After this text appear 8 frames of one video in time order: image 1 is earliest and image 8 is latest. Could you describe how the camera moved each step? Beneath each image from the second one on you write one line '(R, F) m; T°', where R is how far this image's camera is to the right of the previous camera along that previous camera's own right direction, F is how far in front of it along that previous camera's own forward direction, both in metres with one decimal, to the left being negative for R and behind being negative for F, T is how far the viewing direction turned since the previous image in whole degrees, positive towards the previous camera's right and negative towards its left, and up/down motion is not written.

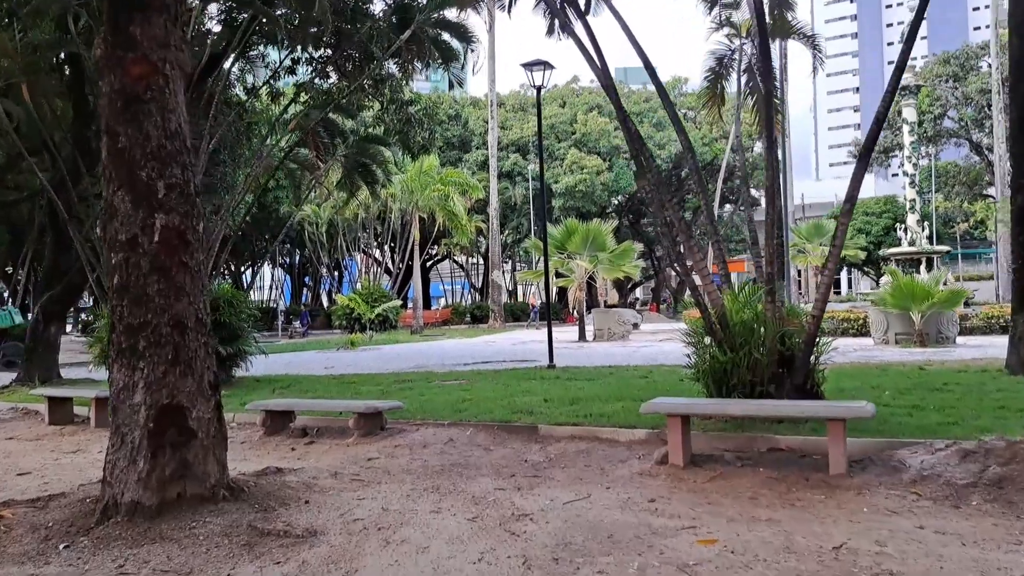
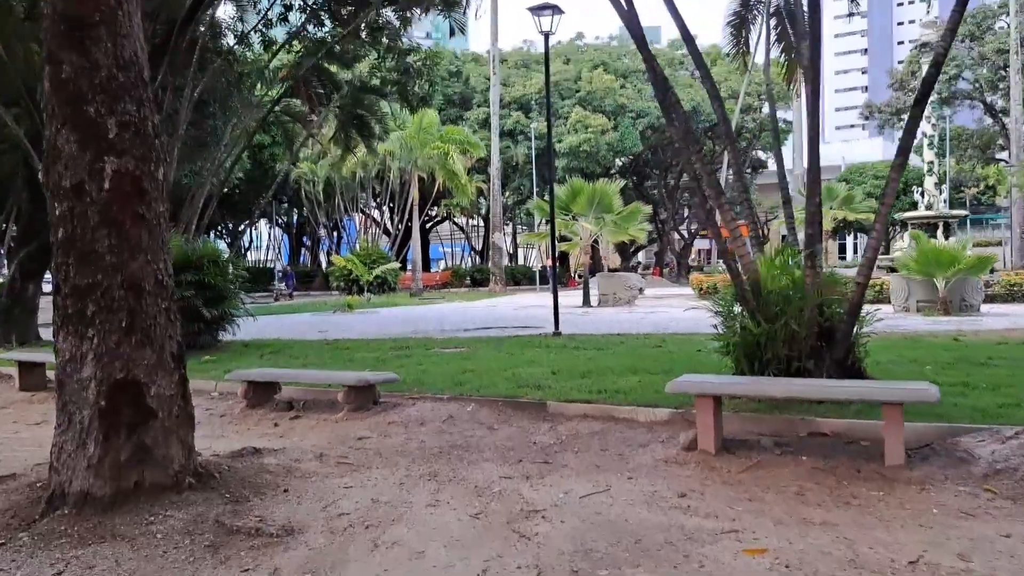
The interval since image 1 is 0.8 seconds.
(-0.1, +0.8) m; 0°
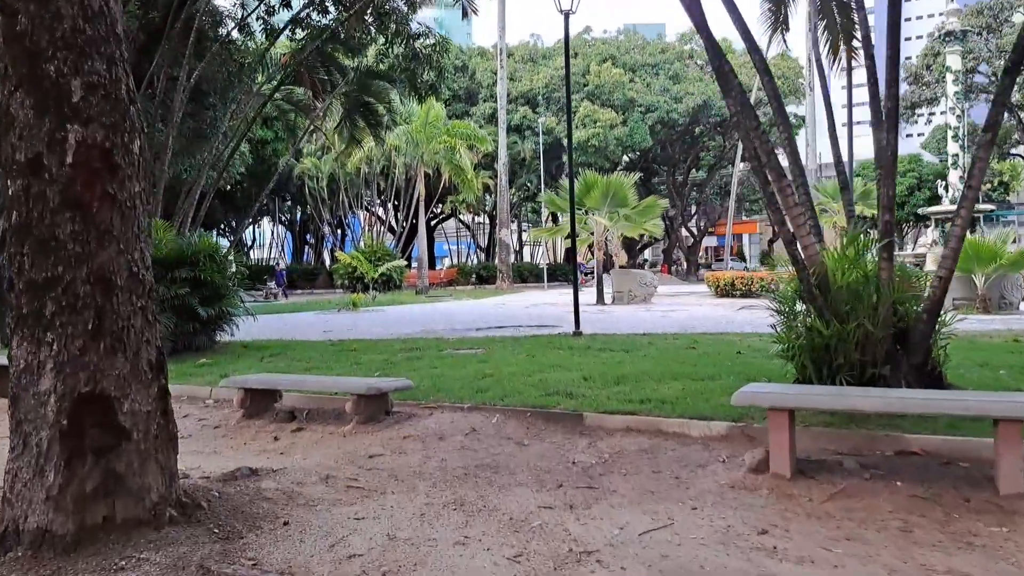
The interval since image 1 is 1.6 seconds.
(-0.2, +0.9) m; 0°
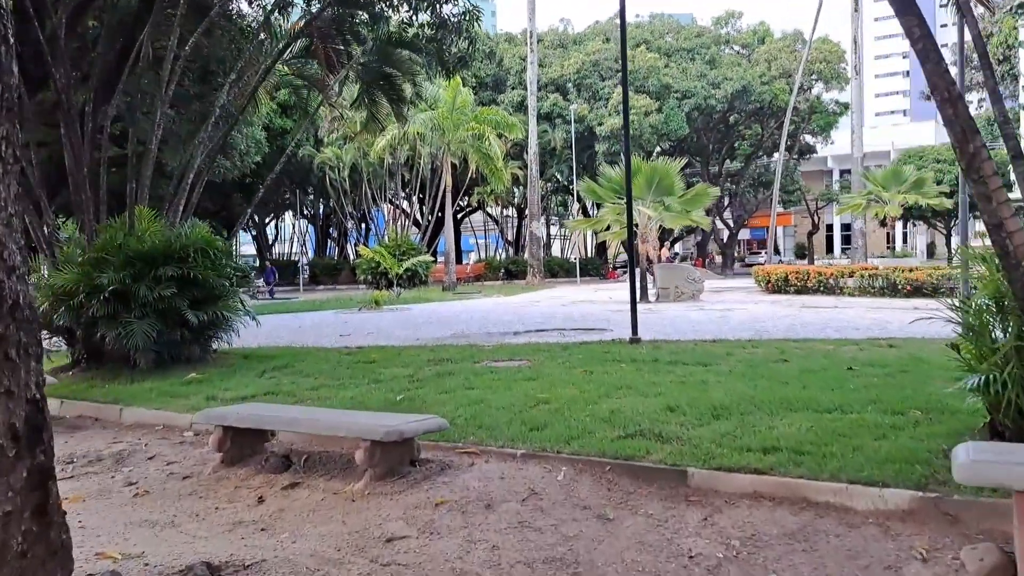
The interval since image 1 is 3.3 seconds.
(-0.3, +1.8) m; -2°
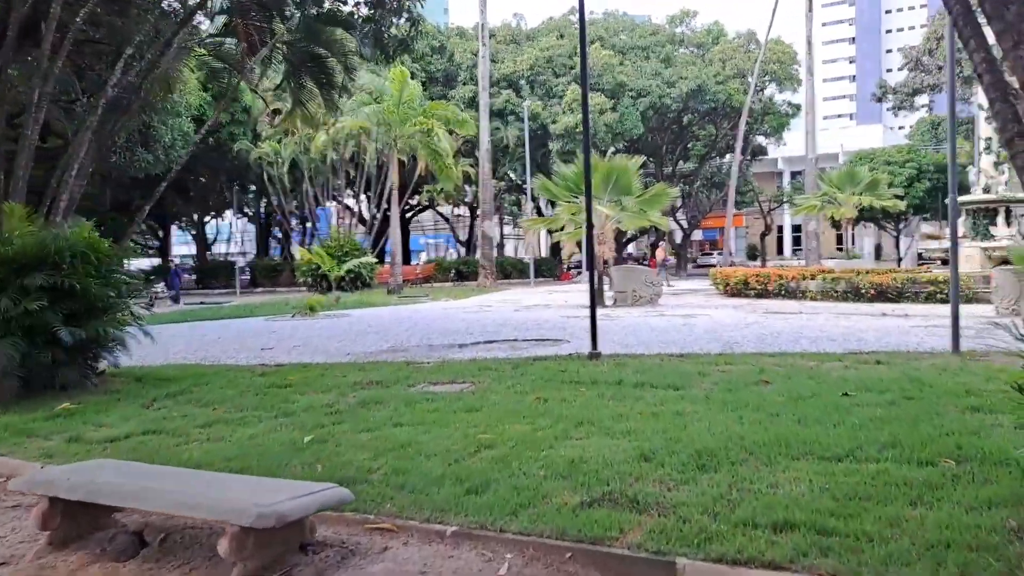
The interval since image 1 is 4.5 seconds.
(+0.1, +1.3) m; +3°
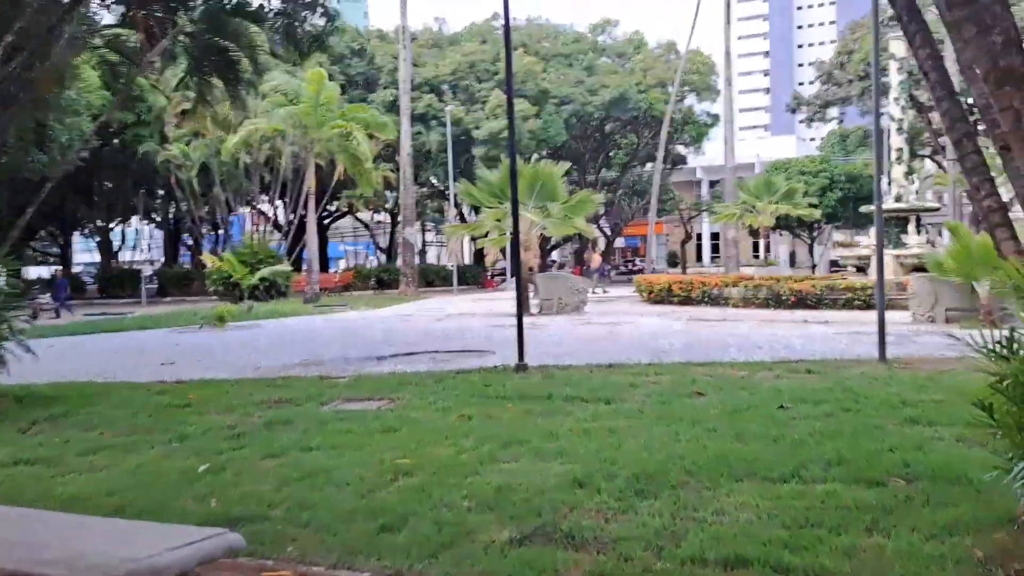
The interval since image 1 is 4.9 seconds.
(0.0, +0.4) m; +5°
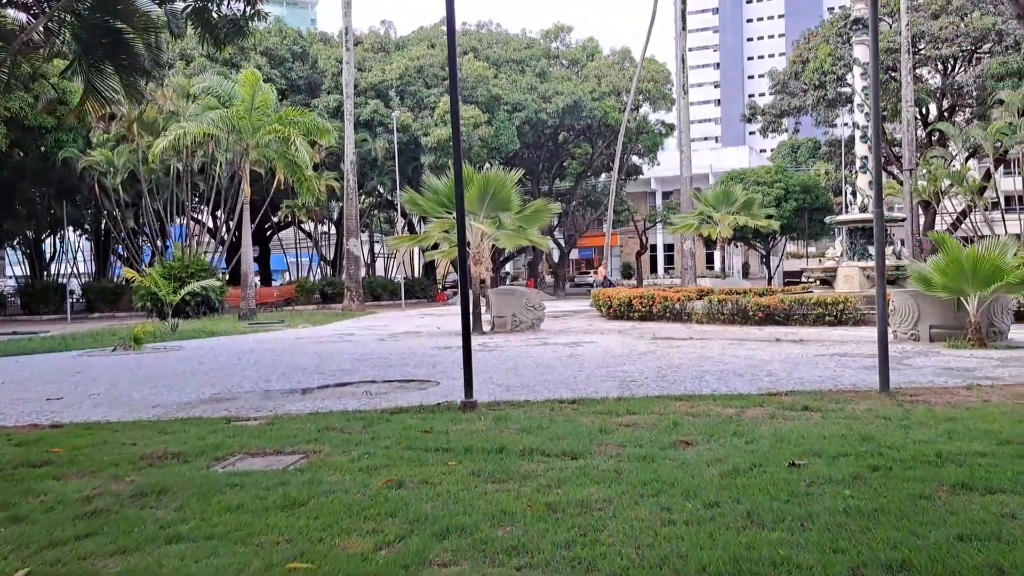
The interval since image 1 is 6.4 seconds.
(+0.1, +1.4) m; +3°
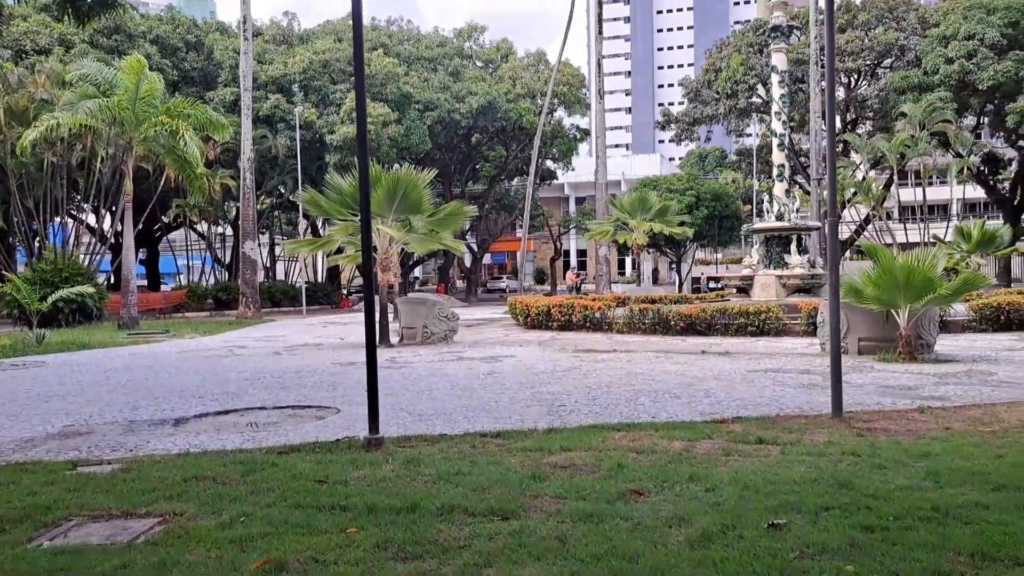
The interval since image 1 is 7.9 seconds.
(0.0, +1.1) m; +6°
